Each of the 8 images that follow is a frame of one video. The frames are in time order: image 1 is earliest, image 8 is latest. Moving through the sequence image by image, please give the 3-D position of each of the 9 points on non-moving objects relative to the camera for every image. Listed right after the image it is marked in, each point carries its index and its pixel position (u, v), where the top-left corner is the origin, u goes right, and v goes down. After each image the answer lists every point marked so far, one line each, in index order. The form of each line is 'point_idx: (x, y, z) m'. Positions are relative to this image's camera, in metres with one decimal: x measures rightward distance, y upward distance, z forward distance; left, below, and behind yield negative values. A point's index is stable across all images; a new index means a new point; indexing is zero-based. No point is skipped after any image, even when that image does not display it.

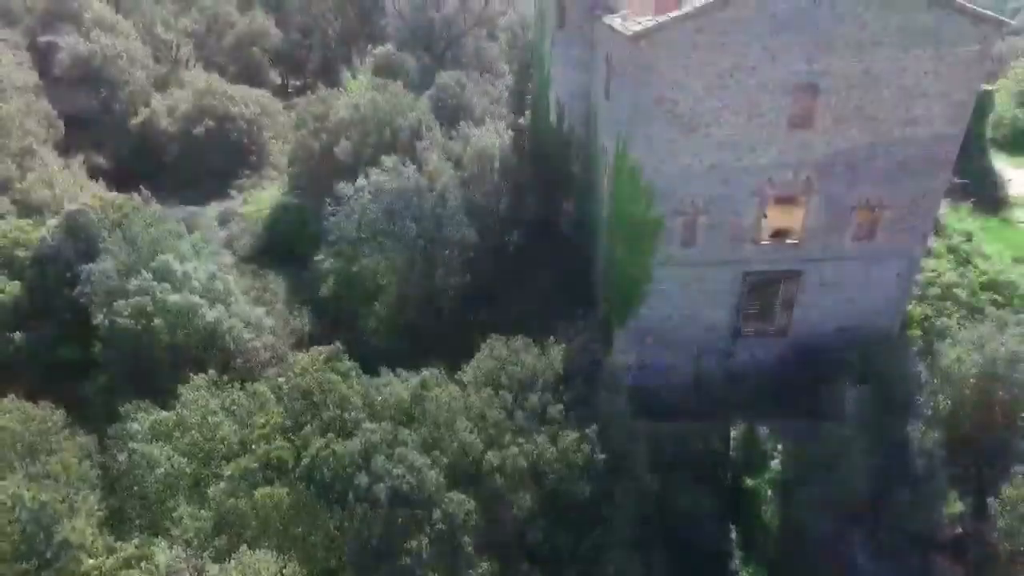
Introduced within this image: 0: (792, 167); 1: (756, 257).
0: (+7.5, +3.2, +16.4) m
1: (+7.0, +0.9, +17.6) m
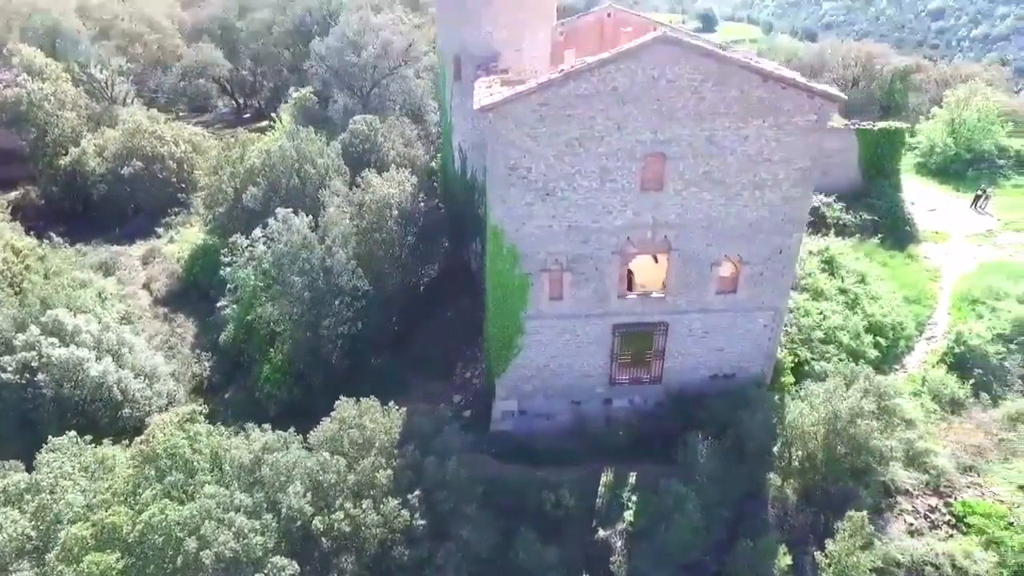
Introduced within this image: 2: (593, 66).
0: (+3.8, +1.7, +17.1) m
1: (+3.3, -0.7, +18.3) m
2: (+2.0, +5.5, +15.2) m
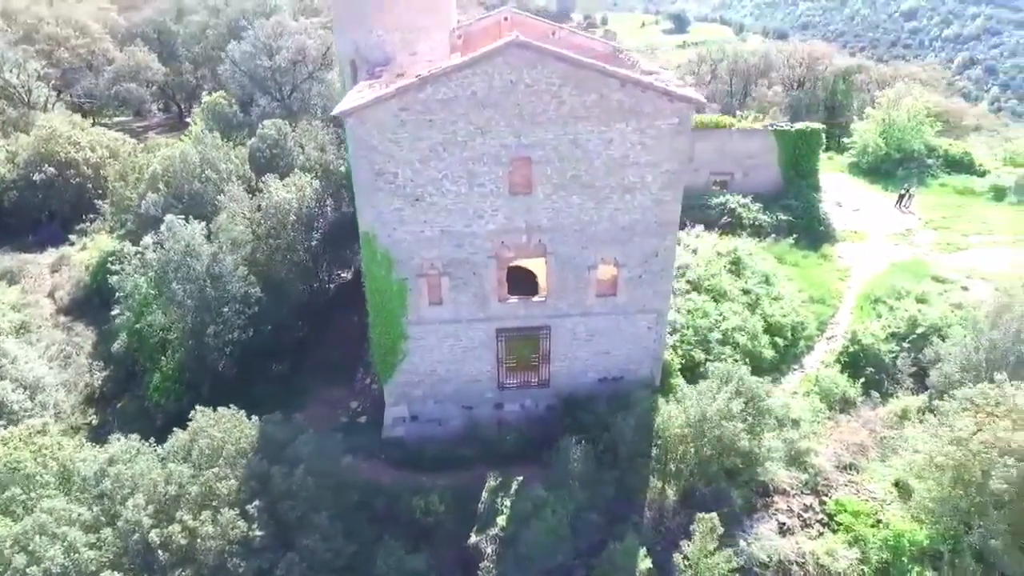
0: (+0.3, +1.6, +17.1) m
1: (-0.2, -0.8, +18.3) m
2: (-1.5, +5.3, +15.2) m
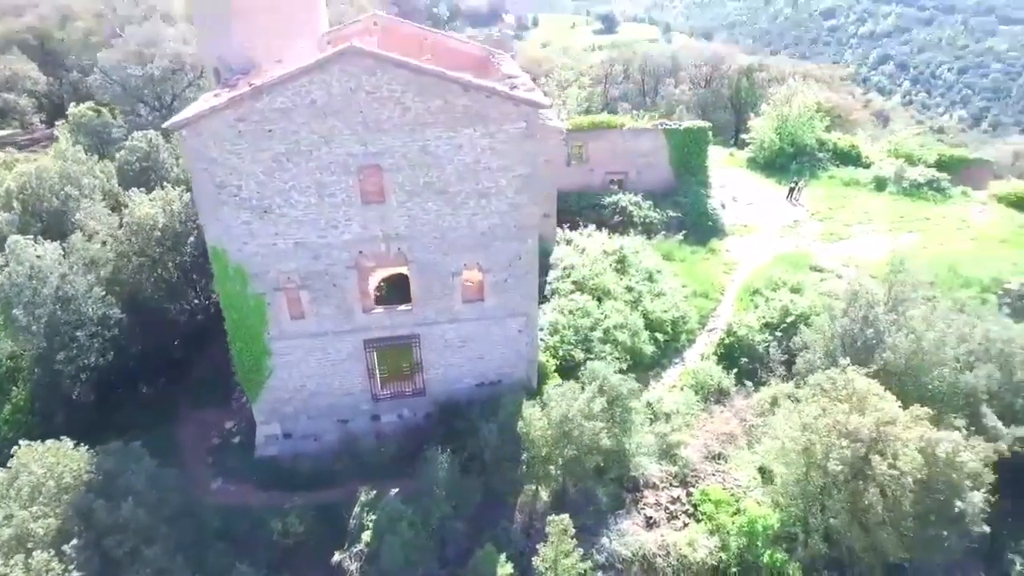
0: (-3.6, +1.3, +16.9) m
1: (-4.1, -1.1, +18.0) m
2: (-5.4, +5.0, +14.8) m
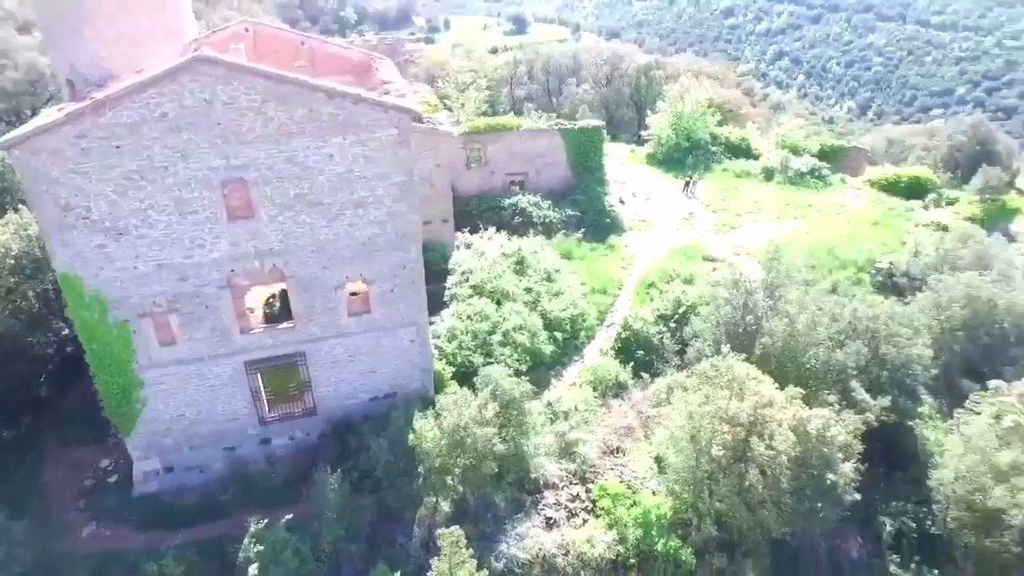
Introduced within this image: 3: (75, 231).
0: (-6.8, +0.8, +16.1) m
1: (-7.2, -1.6, +17.1) m
2: (-8.6, +4.4, +13.8) m
3: (-10.6, +1.4, +14.9) m
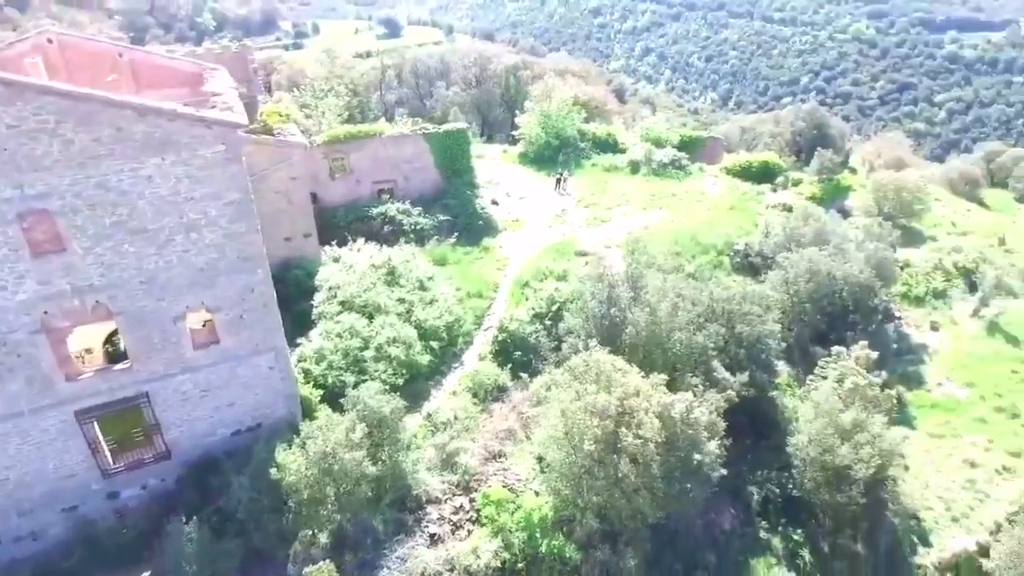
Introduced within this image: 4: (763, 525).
0: (-10.3, -0.2, +14.3) m
1: (-10.7, -2.6, +15.3) m
2: (-12.0, +3.3, +11.8) m
3: (-13.9, +0.1, +12.6) m
4: (+7.7, -7.2, +18.8) m
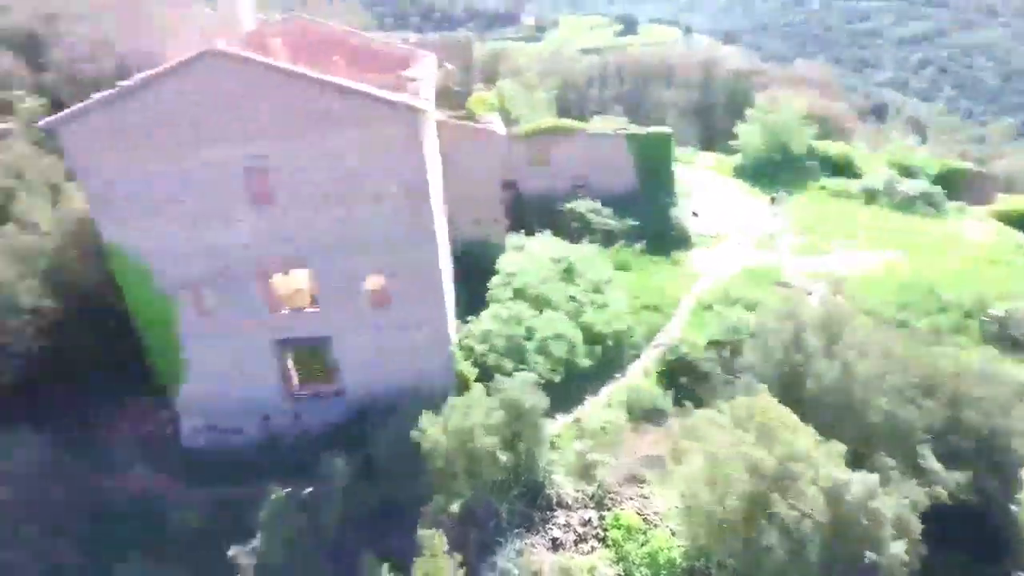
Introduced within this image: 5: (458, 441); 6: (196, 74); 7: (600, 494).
0: (-6.1, +1.2, +16.3) m
1: (-6.6, -1.2, +17.4) m
2: (-7.9, +4.9, +14.3) m
3: (-10.0, +2.1, +15.7) m
4: (+10.9, -9.0, +15.3) m
5: (-1.3, -4.1, +15.9) m
6: (-6.9, +5.0, +14.4) m
7: (+2.4, -5.8, +17.2) m
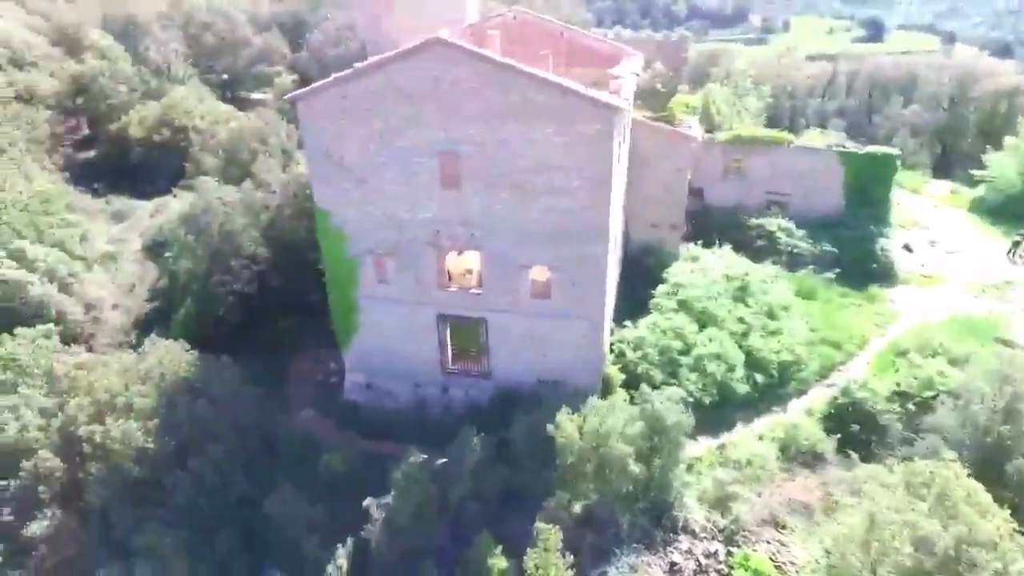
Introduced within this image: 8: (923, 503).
0: (-1.5, +1.8, +17.6) m
1: (-2.1, -0.4, +18.9) m
2: (-3.2, +5.8, +16.1) m
3: (-5.2, +3.3, +18.1) m
4: (+12.7, -10.8, +12.1) m
5: (+2.1, -4.1, +16.0) m
6: (-2.3, +5.8, +15.9) m
7: (+5.7, -6.4, +16.3) m
8: (+8.6, -4.5, +12.9) m
